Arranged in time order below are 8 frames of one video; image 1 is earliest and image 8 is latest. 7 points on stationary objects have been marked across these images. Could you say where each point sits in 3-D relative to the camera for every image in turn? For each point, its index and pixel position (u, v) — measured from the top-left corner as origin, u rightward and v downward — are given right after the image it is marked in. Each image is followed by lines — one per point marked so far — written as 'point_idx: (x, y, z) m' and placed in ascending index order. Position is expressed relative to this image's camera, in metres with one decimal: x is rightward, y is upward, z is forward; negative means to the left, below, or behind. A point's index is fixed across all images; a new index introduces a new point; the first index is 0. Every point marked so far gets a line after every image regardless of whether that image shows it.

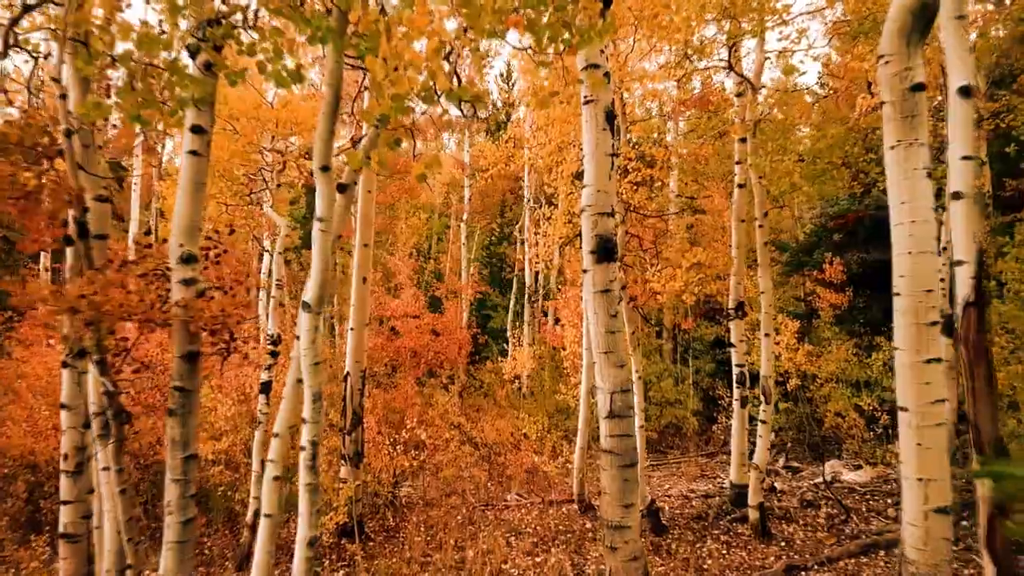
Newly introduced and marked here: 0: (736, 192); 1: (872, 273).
0: (+2.7, +1.2, +9.2) m
1: (+5.9, +0.3, +12.3) m
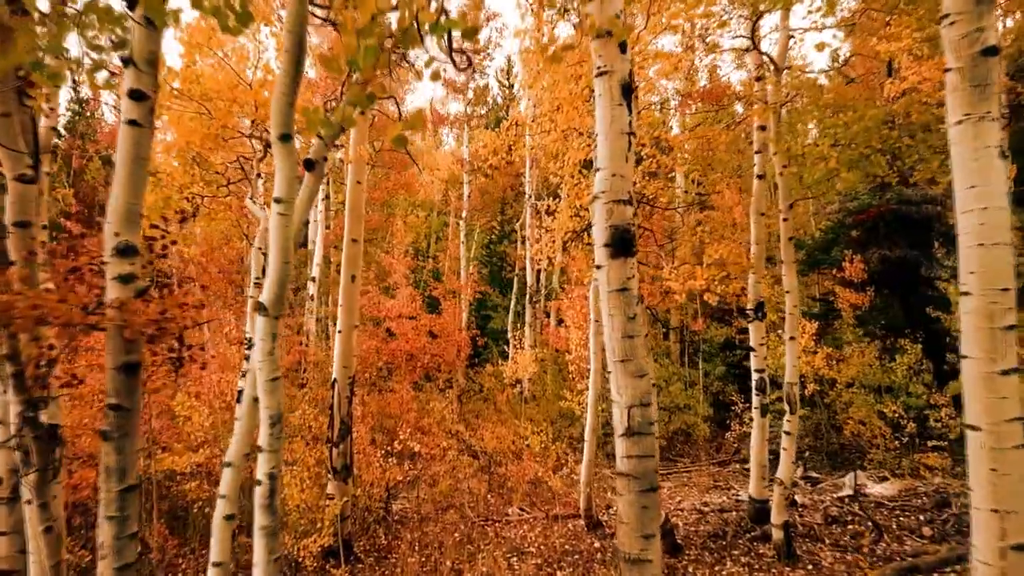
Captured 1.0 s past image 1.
0: (+2.8, +1.2, +8.5) m
1: (+5.9, +0.3, +11.6) m
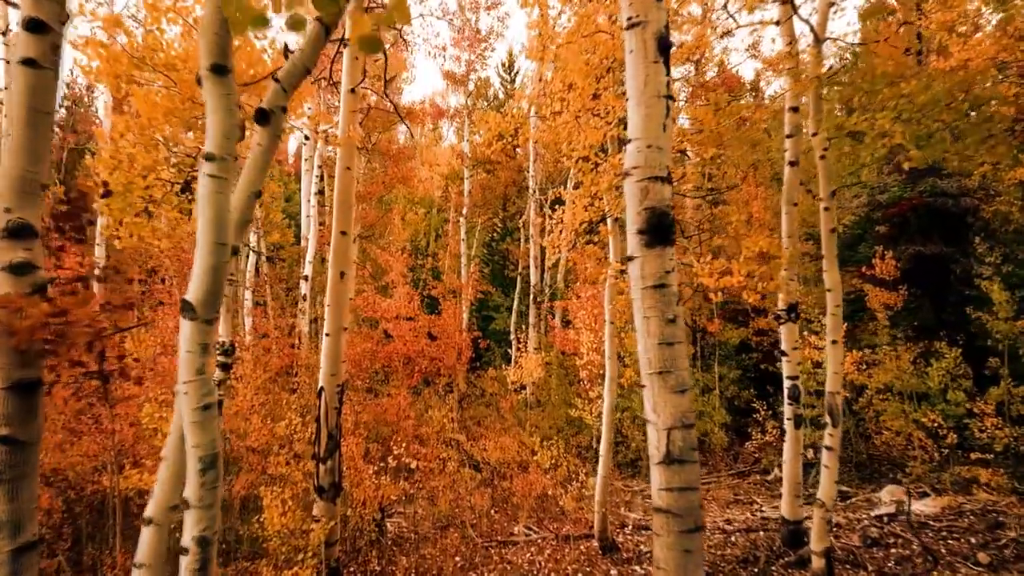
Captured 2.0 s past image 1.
0: (+2.8, +1.2, +7.7) m
1: (+6.0, +0.3, +10.8) m
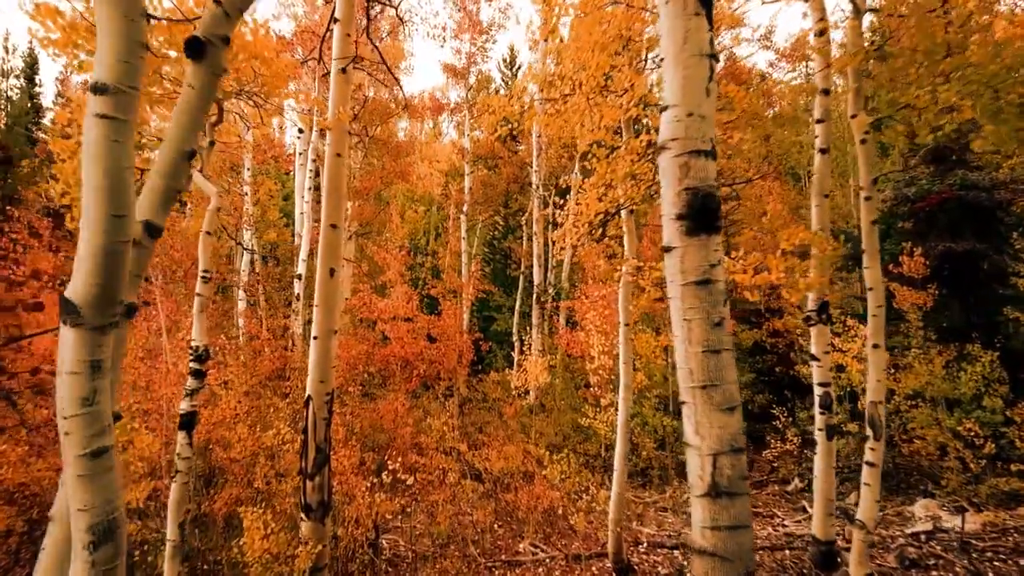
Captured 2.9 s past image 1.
0: (+2.9, +1.2, +7.1) m
1: (+6.0, +0.3, +10.2) m
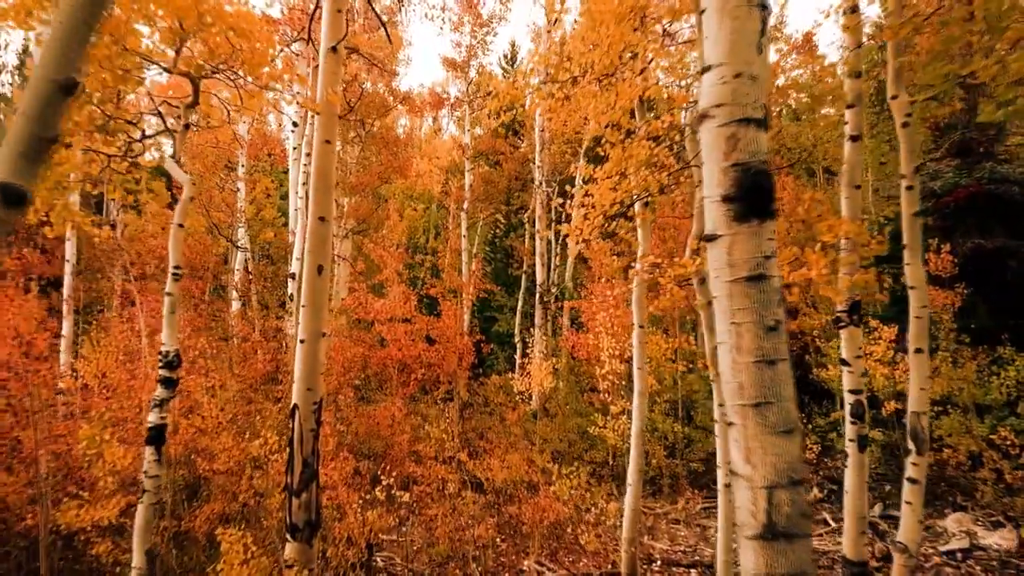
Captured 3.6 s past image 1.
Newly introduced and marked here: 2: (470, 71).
0: (+2.9, +1.2, +6.5) m
1: (+6.1, +0.3, +9.6) m
2: (-0.9, +4.5, +15.7) m
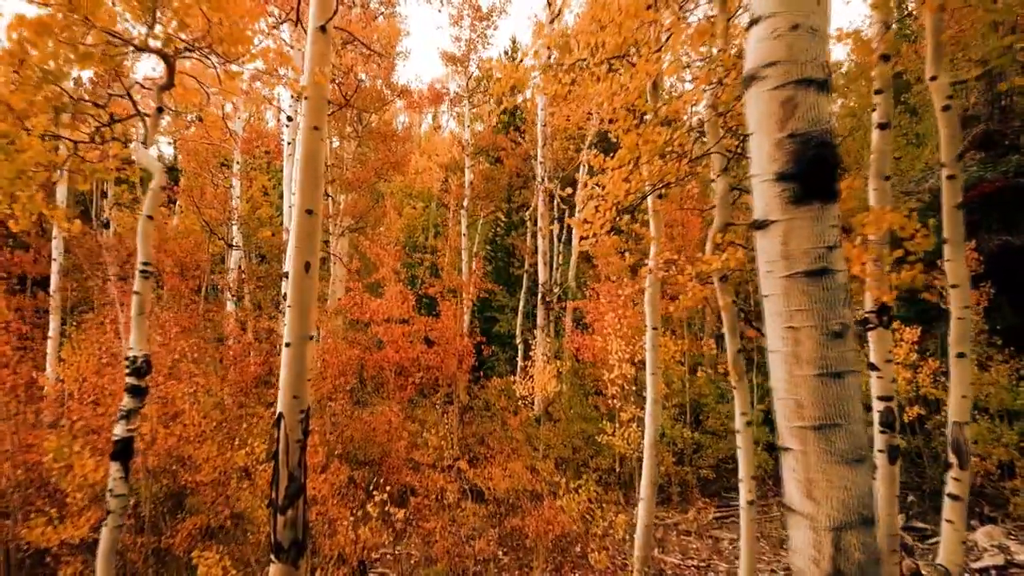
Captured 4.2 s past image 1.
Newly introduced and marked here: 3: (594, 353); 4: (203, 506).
0: (+3.0, +1.2, +6.1) m
1: (+6.1, +0.3, +9.2) m
2: (-0.9, +4.5, +15.2) m
3: (+1.2, -1.0, +11.1) m
4: (-2.8, -2.0, +6.8) m
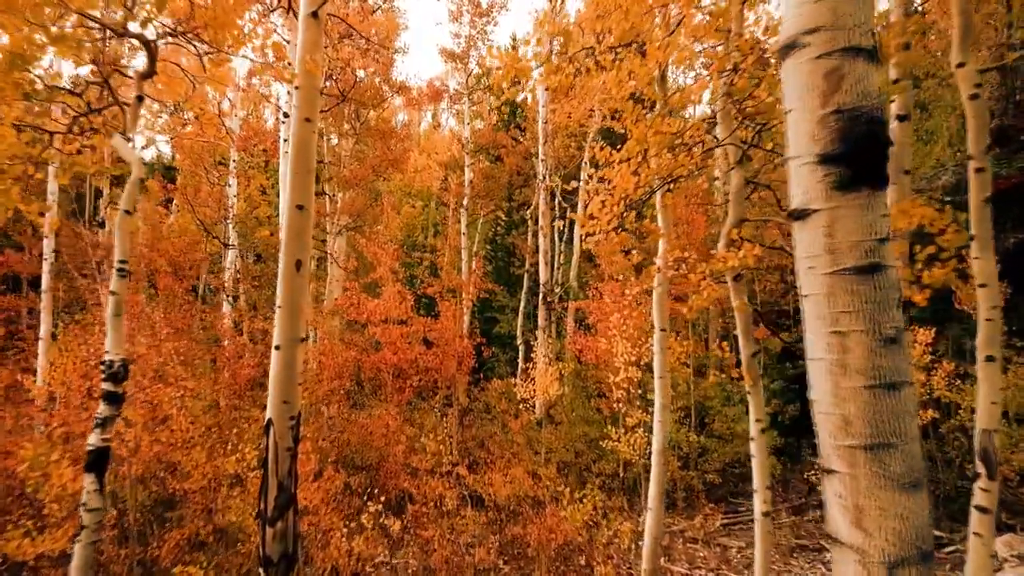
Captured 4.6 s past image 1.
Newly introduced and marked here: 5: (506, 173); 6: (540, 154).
0: (+3.0, +1.2, +5.8) m
1: (+6.1, +0.3, +8.9) m
2: (-0.8, +4.5, +14.9) m
3: (+1.2, -1.0, +10.8) m
4: (-2.8, -2.0, +6.6) m
5: (-0.2, +2.8, +18.2) m
6: (+0.5, +2.4, +13.2) m
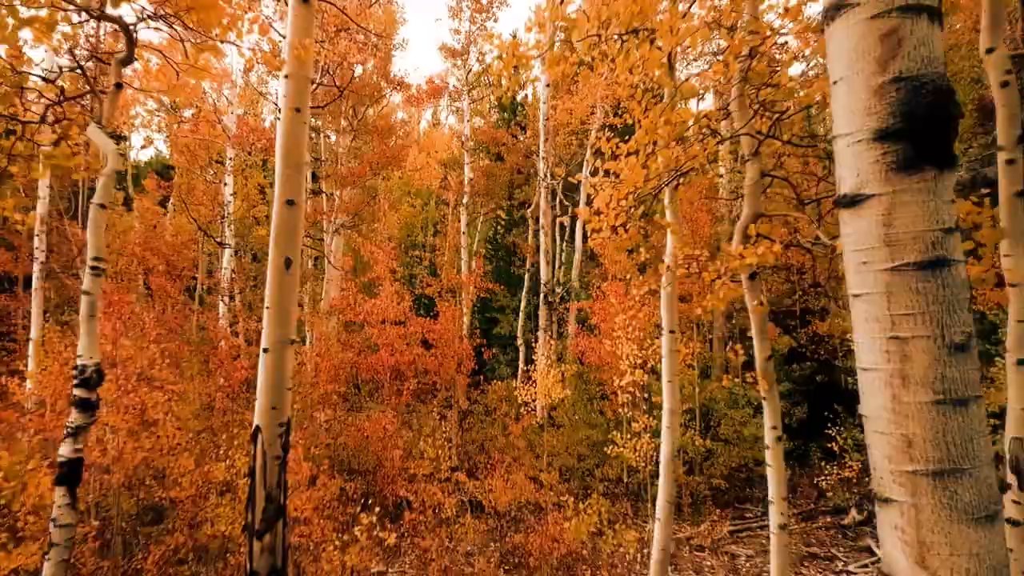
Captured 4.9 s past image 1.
0: (+3.0, +1.2, +5.5) m
1: (+6.1, +0.3, +8.6) m
2: (-0.8, +4.5, +14.7) m
3: (+1.2, -0.9, +10.5) m
4: (-2.8, -2.0, +6.3) m
5: (-0.2, +2.8, +17.9) m
6: (+0.5, +2.4, +13.0) m
